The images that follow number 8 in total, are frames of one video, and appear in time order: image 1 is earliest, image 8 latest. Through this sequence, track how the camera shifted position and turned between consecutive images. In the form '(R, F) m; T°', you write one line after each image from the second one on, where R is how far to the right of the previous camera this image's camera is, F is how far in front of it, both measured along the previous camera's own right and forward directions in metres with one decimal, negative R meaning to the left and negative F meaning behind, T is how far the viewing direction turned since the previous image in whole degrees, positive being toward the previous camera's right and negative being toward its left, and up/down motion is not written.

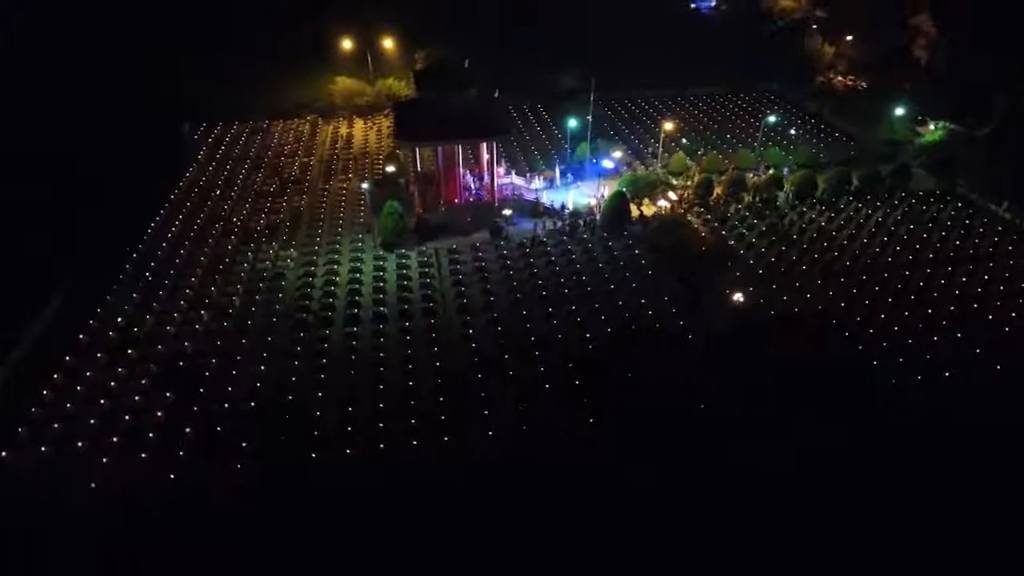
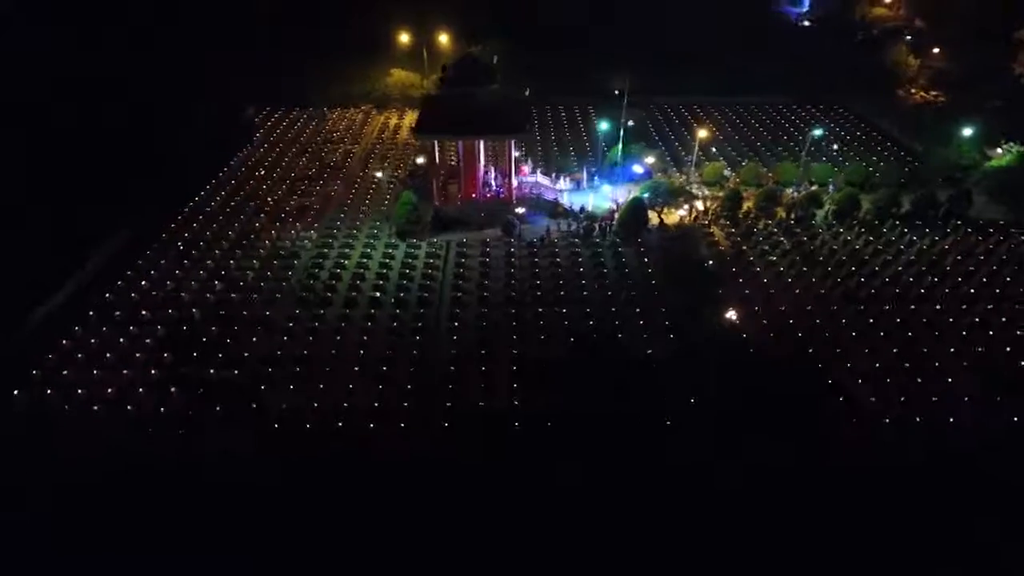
(+2.1, 0.0) m; -9°
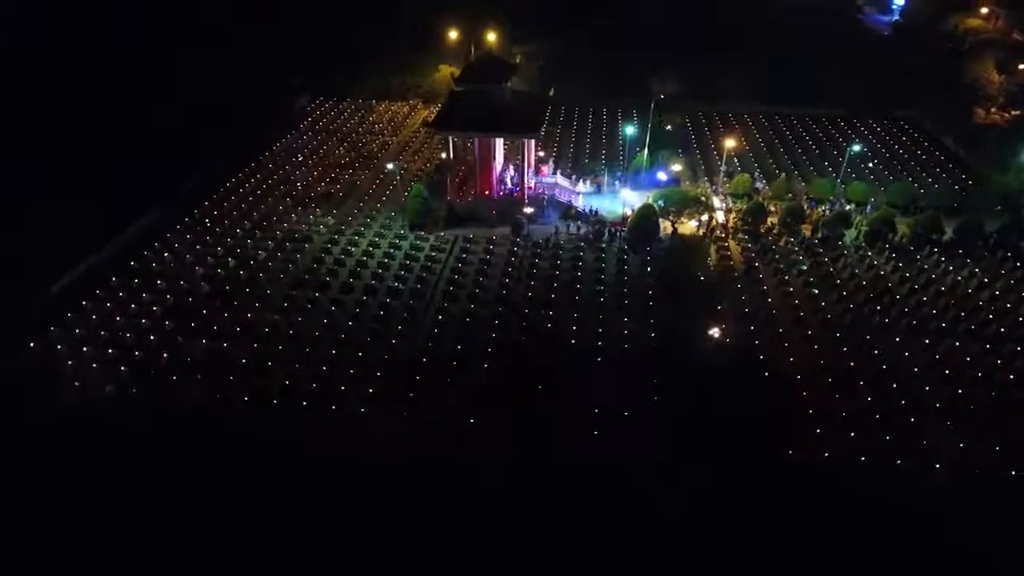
(+2.0, +0.1) m; -8°
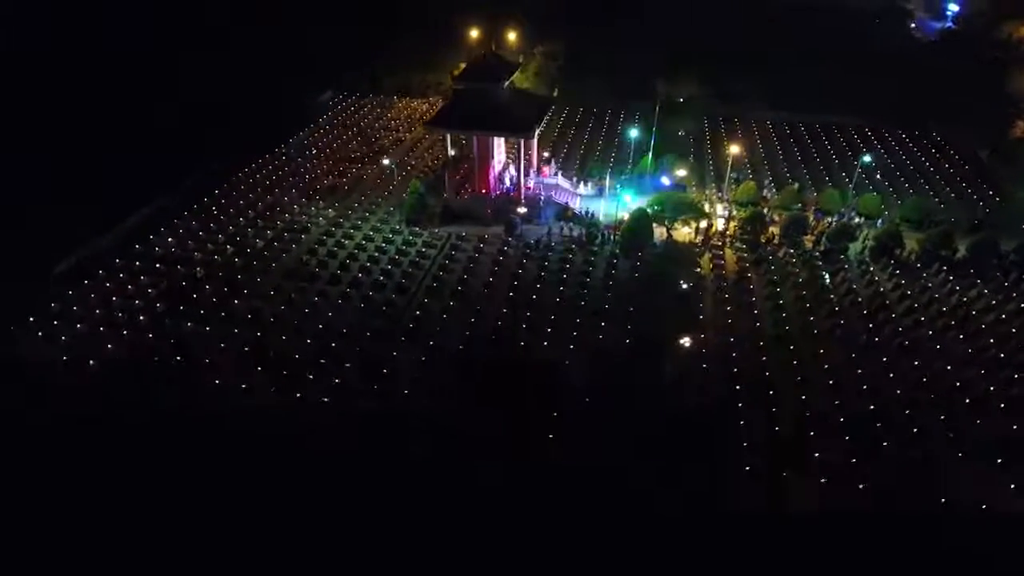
(+1.5, +0.1) m; -5°
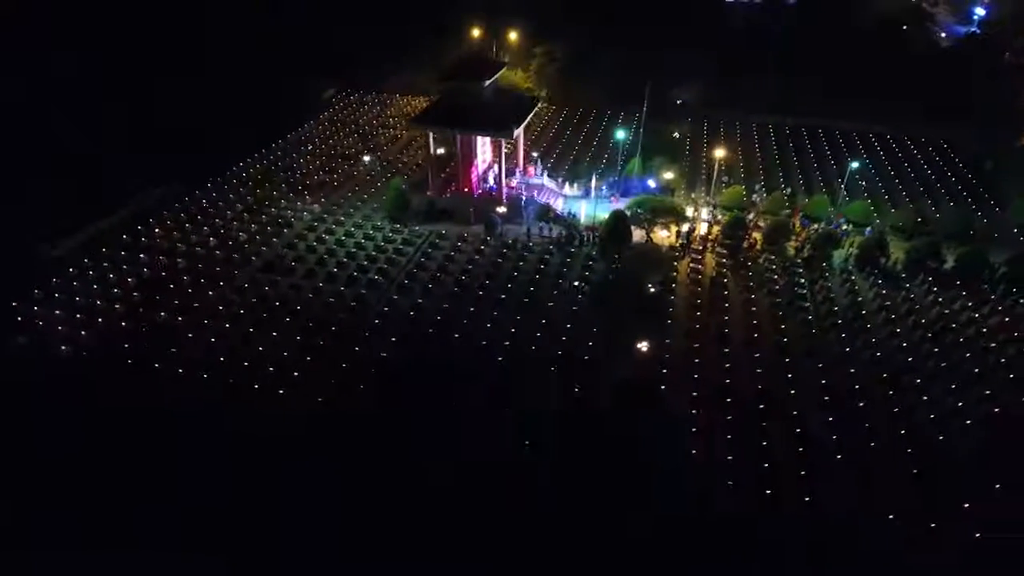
(+1.3, 0.0) m; -3°
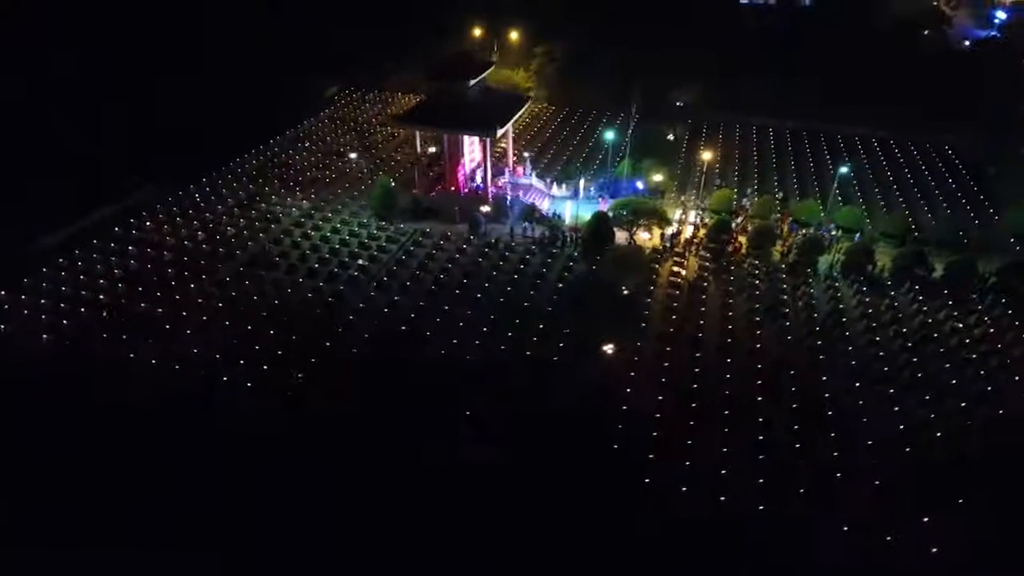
(+1.0, 0.0) m; -3°
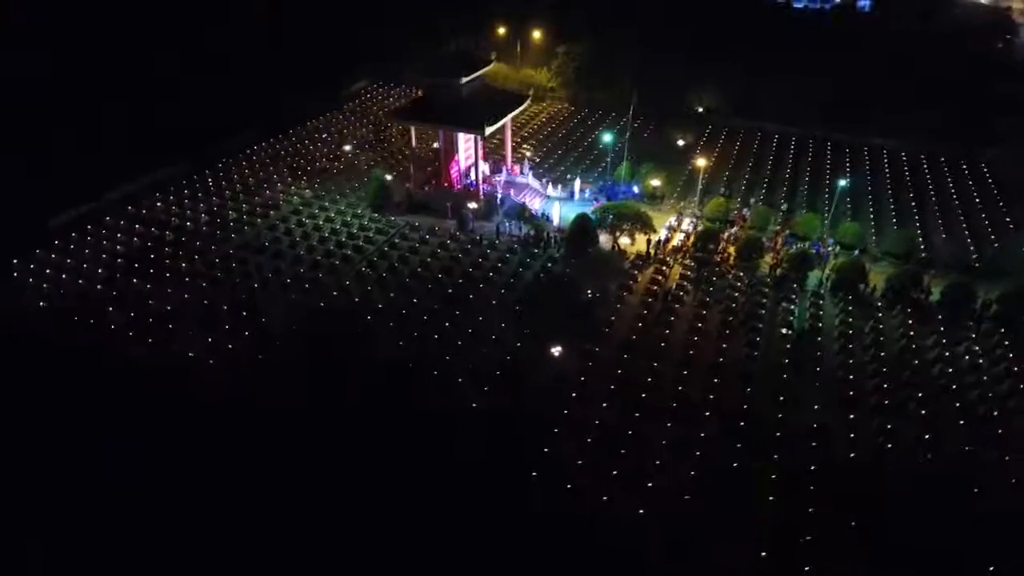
(+1.9, +0.2) m; -6°
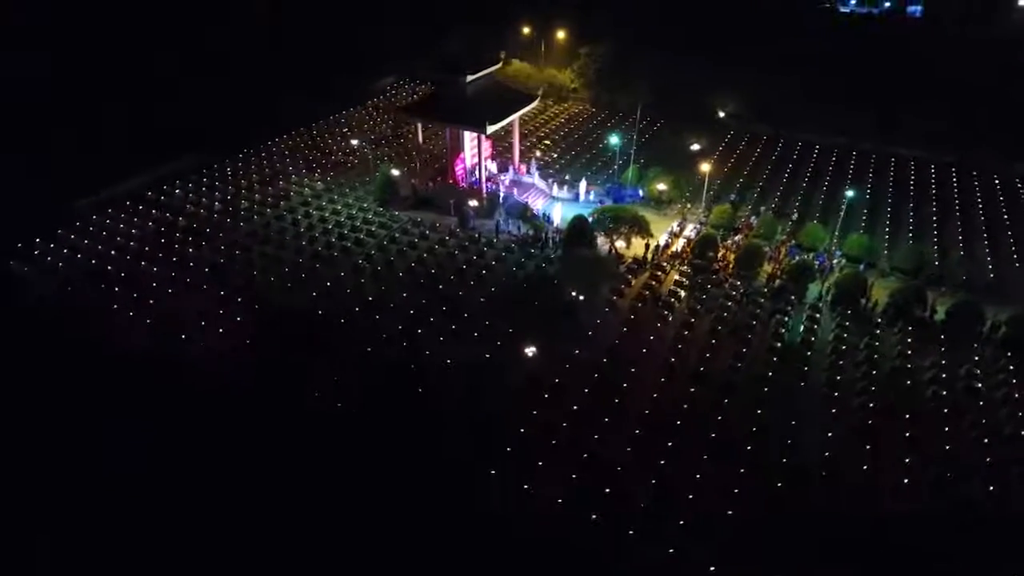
(+1.2, +0.1) m; -4°
